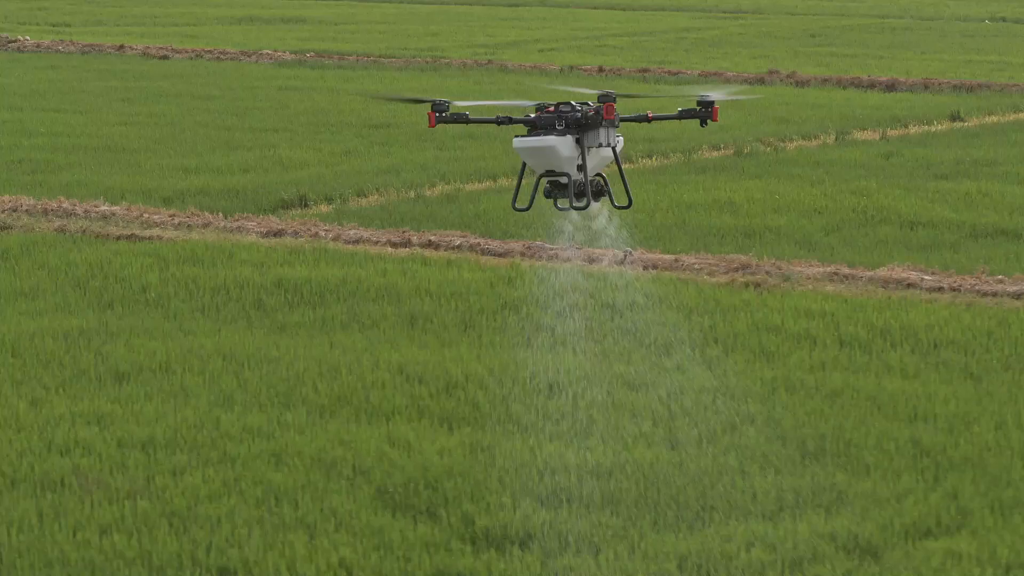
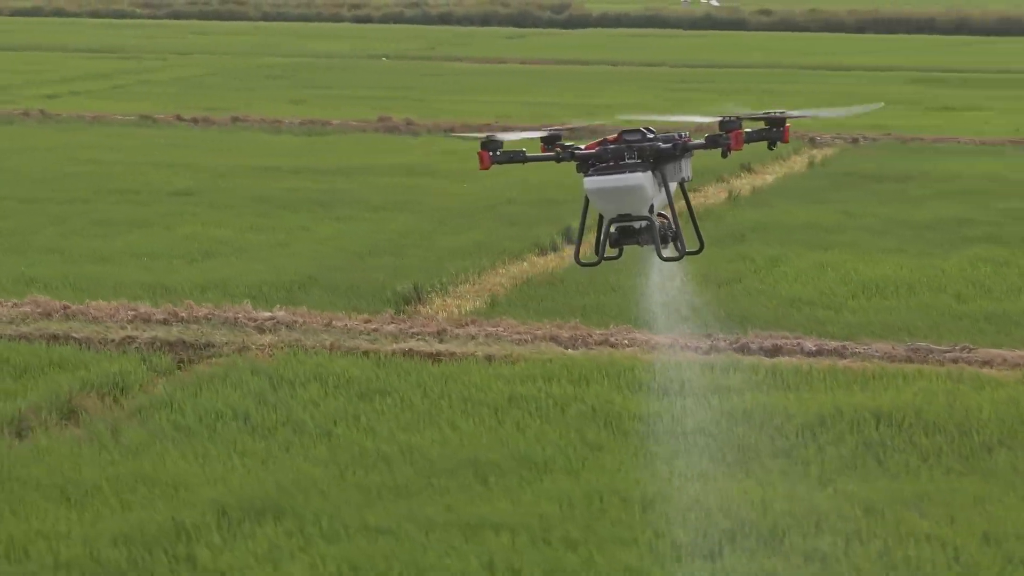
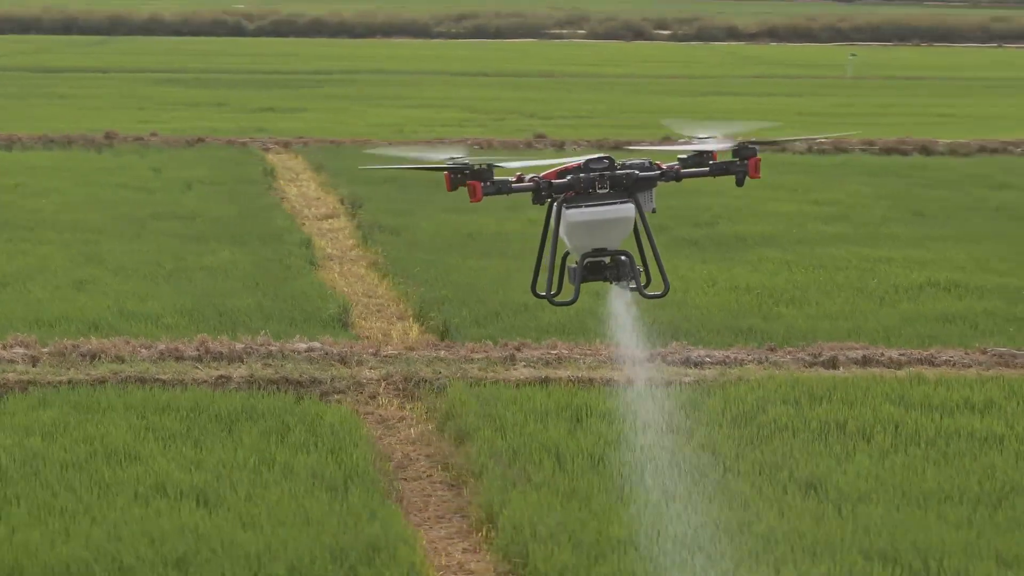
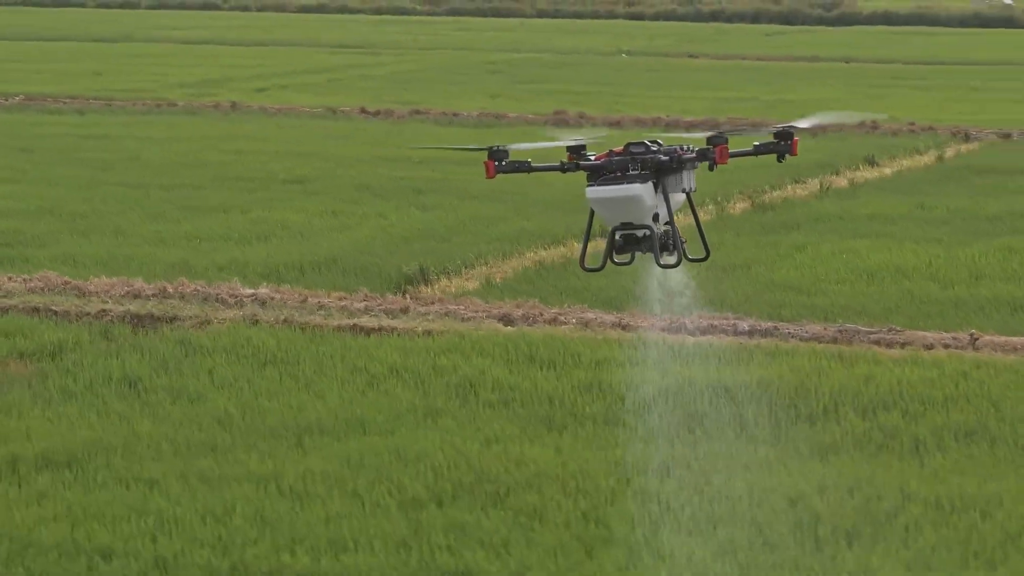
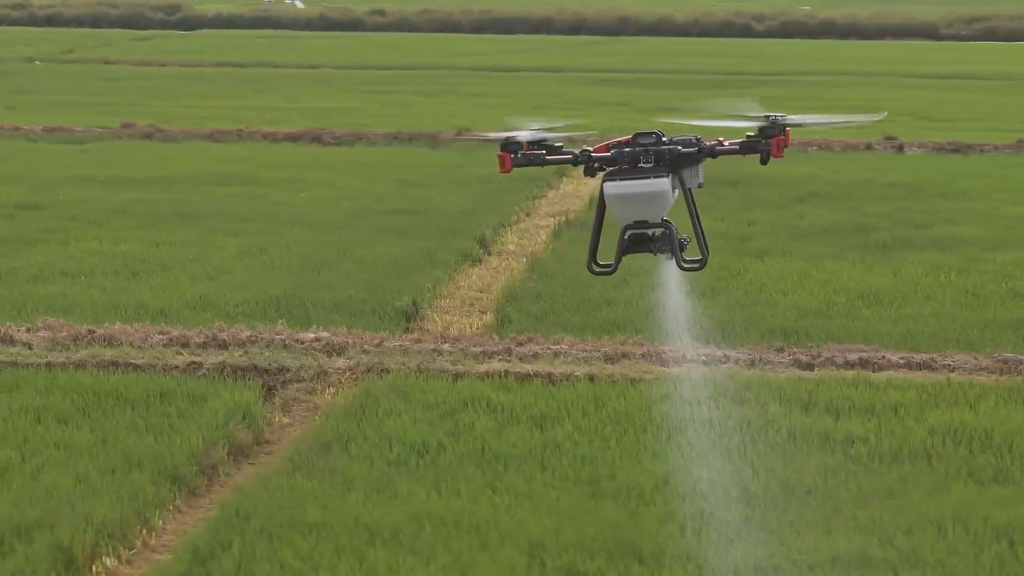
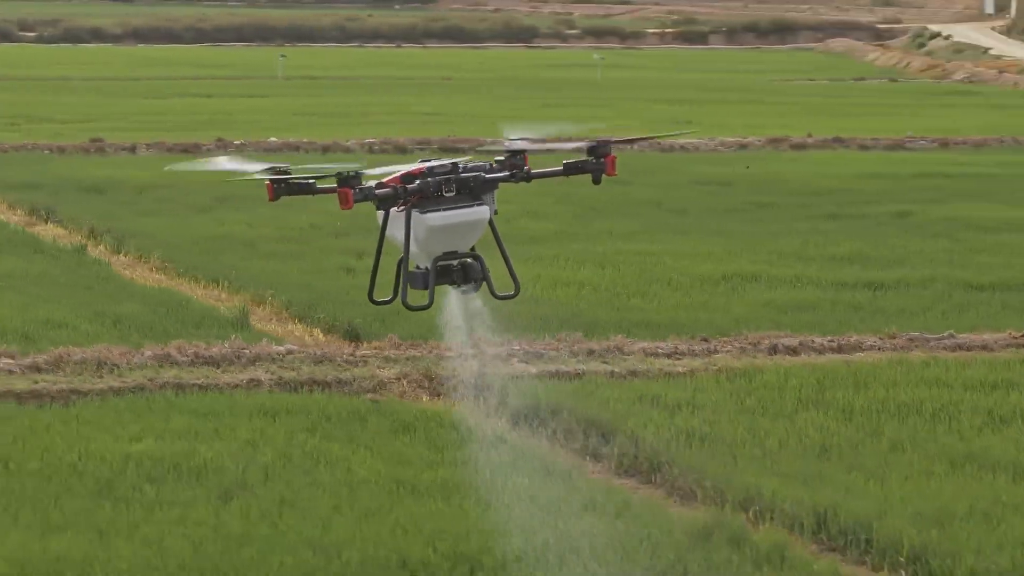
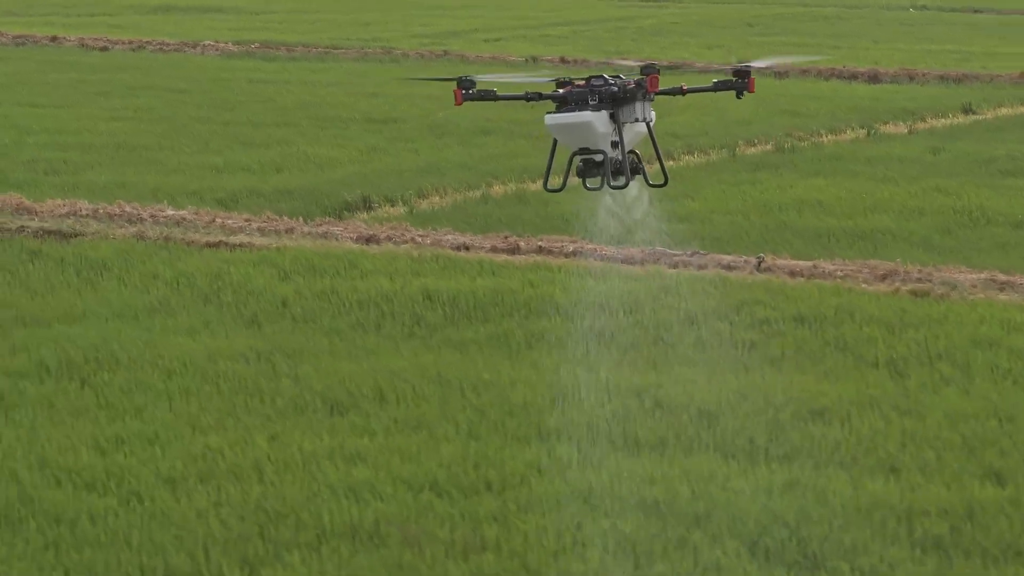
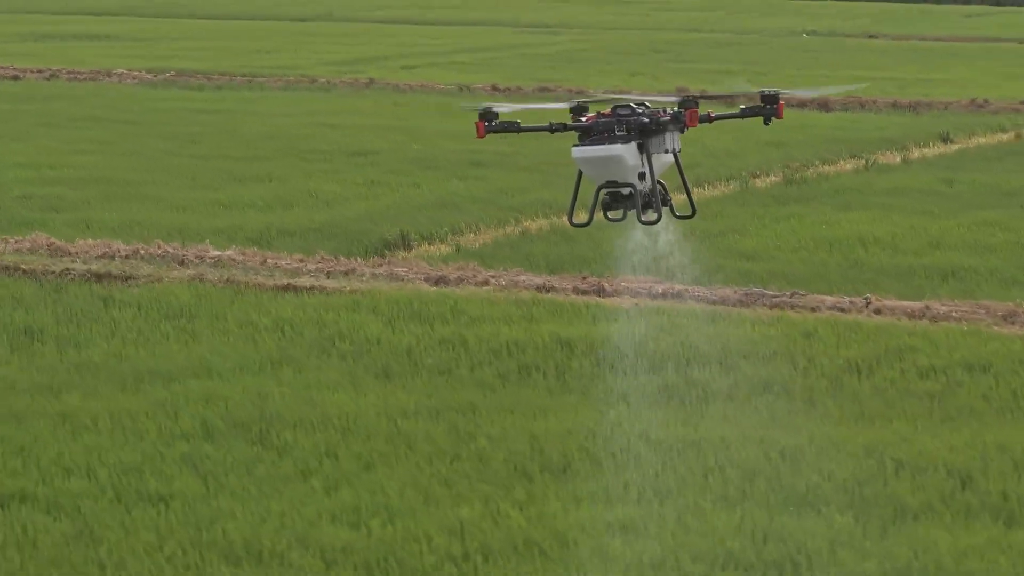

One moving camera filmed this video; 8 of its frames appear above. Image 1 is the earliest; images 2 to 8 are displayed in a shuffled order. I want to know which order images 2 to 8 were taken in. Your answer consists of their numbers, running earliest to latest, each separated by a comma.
7, 8, 4, 2, 5, 3, 6
